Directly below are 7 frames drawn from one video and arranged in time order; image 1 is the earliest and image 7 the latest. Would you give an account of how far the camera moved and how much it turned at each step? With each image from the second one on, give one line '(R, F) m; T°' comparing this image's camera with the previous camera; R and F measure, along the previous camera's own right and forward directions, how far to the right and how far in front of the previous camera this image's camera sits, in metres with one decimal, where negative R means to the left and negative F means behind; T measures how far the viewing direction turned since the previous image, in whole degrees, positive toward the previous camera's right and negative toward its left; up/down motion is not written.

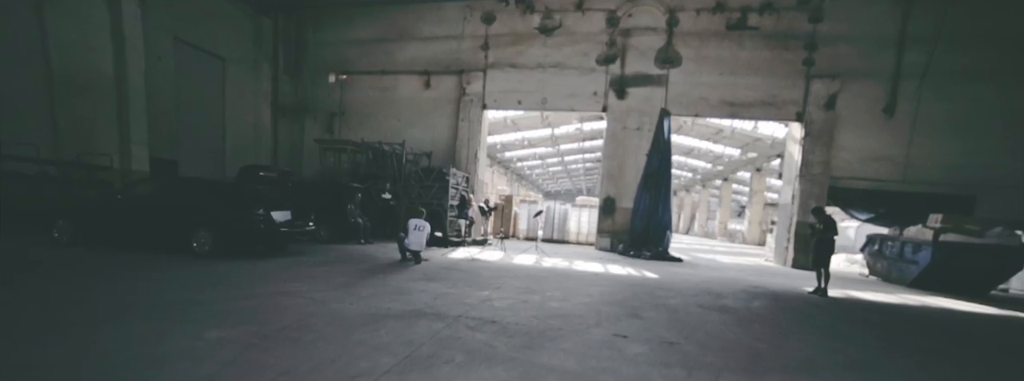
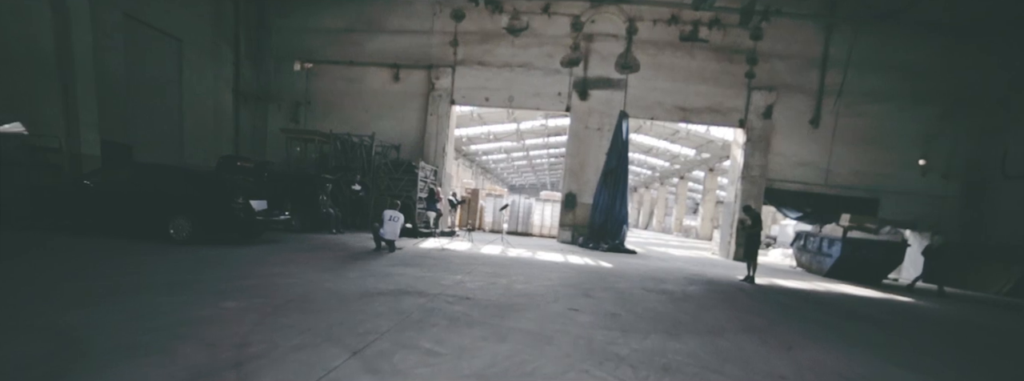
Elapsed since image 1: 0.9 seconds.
(-0.1, -0.5) m; +5°
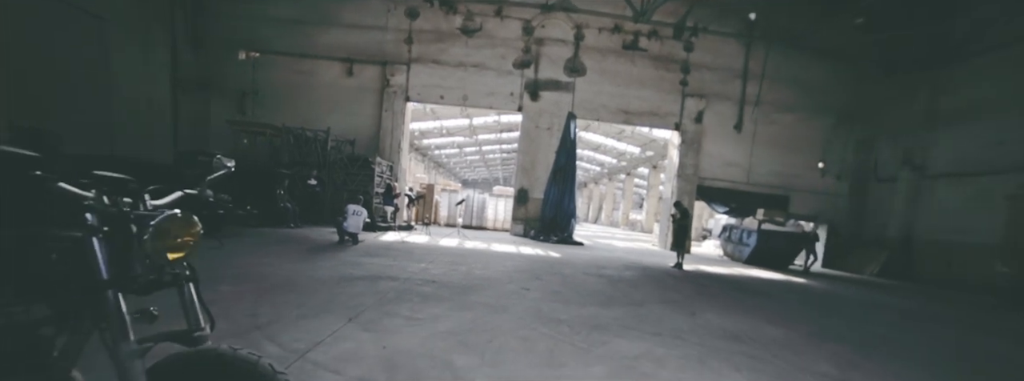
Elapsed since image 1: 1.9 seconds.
(-0.1, -0.5) m; +7°
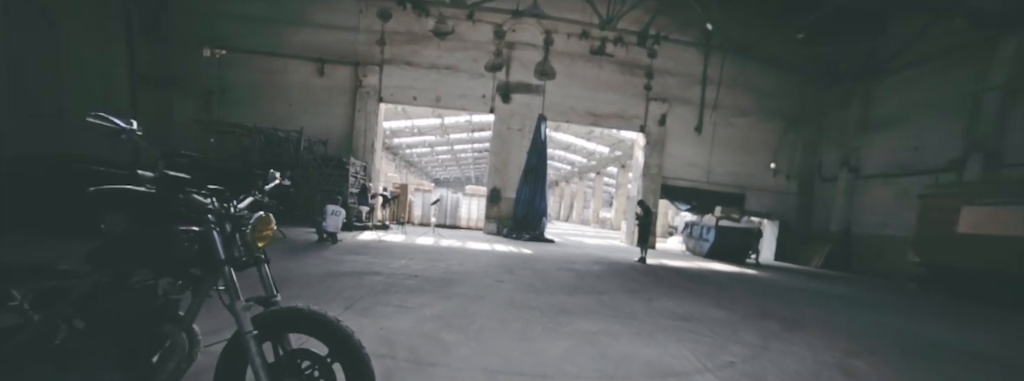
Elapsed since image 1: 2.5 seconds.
(0.0, -0.4) m; +4°
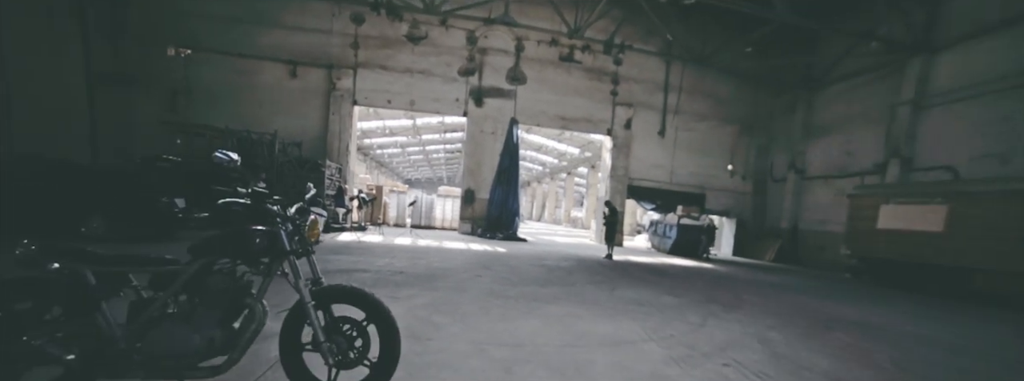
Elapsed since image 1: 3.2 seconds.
(-0.1, -0.4) m; +4°
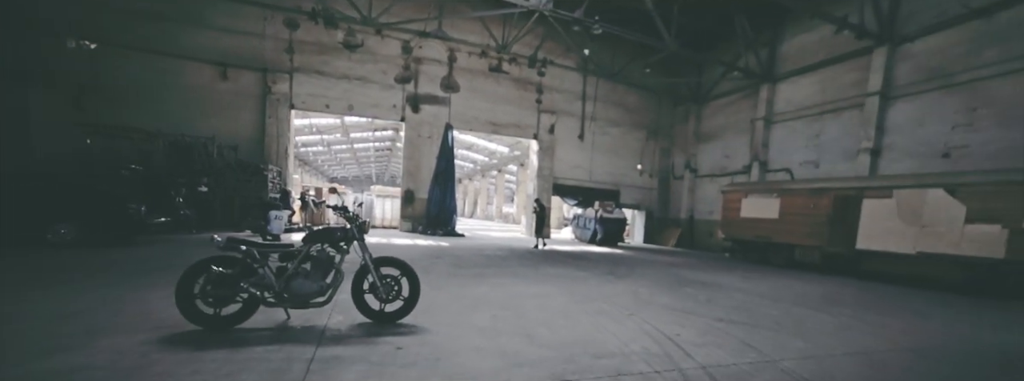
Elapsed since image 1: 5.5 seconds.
(-0.3, -1.2) m; +10°
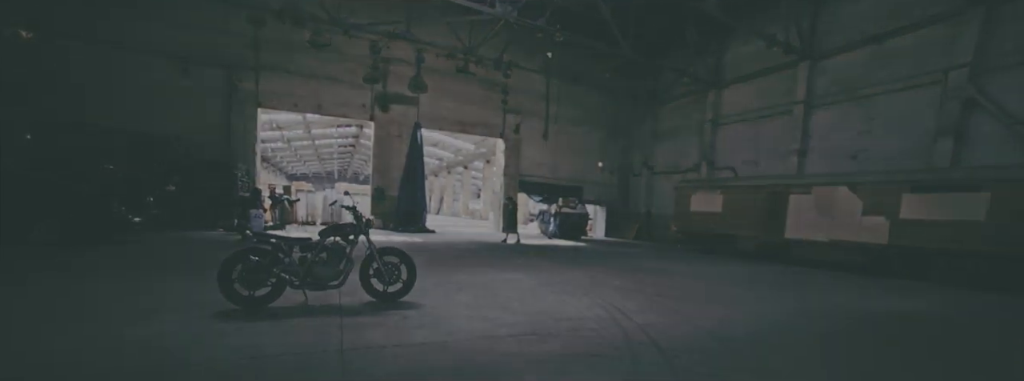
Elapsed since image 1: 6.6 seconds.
(-0.1, -0.6) m; +5°
